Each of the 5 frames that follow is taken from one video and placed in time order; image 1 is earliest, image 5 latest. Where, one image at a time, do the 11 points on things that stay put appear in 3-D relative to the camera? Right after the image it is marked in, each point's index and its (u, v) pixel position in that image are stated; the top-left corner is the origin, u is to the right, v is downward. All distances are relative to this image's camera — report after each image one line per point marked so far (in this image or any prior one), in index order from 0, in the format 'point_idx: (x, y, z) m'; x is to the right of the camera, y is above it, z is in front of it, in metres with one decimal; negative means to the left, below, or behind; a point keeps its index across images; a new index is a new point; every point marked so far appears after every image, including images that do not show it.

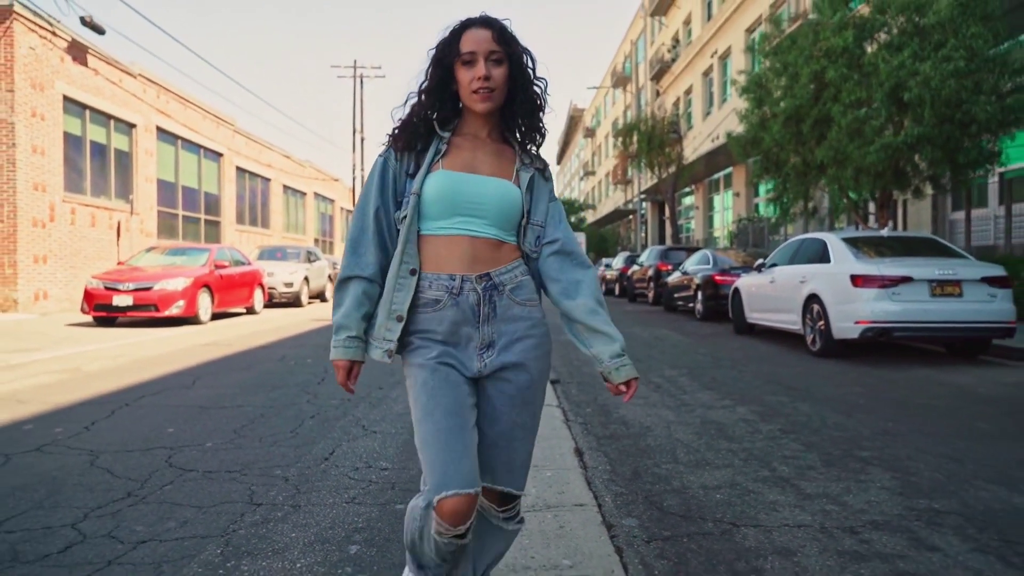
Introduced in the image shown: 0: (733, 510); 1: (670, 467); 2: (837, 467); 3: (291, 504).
0: (+1.0, -1.0, +3.3) m
1: (+0.9, -1.0, +4.0) m
2: (+1.9, -1.0, +4.0) m
3: (-1.1, -1.1, +3.4) m
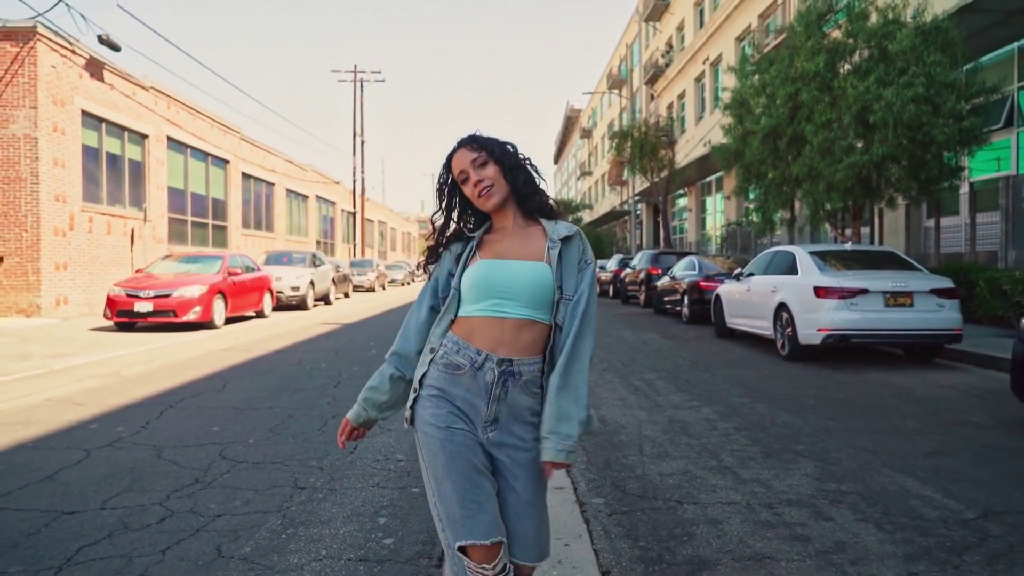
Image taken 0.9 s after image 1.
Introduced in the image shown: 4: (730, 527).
0: (+1.0, -1.2, +4.2) m
1: (+0.9, -1.2, +4.9) m
2: (+1.8, -1.2, +4.9) m
3: (-1.1, -1.2, +4.3) m
4: (+1.1, -1.2, +3.6) m
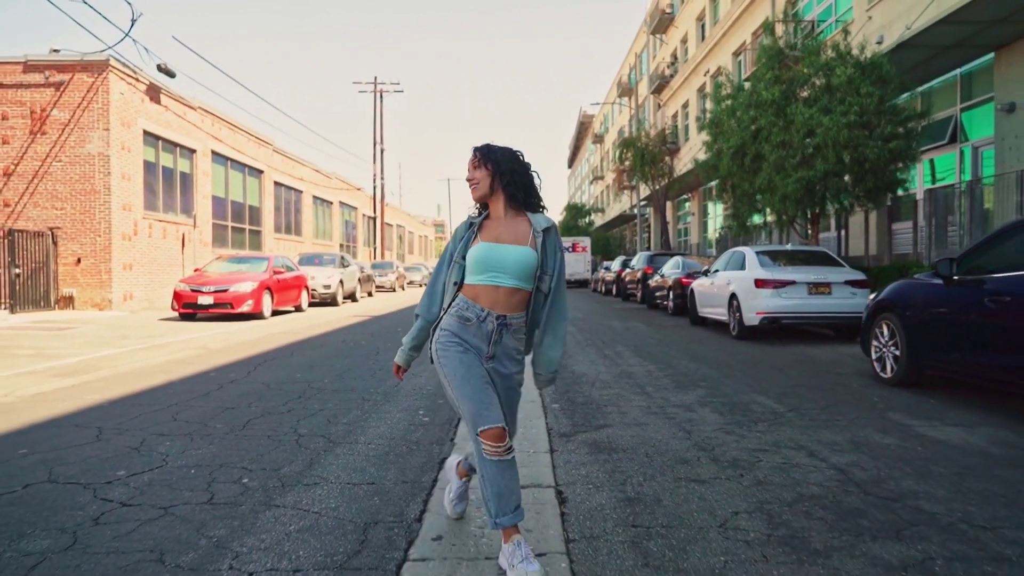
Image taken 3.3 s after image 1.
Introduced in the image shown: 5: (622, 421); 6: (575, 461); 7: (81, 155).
0: (+0.9, -1.0, +6.6) m
1: (+0.8, -1.0, +7.3) m
2: (+1.7, -1.0, +7.2) m
3: (-1.2, -1.1, +6.7) m
4: (+1.0, -1.1, +6.0) m
5: (+0.9, -1.1, +5.7) m
6: (+0.4, -1.1, +4.5) m
7: (-11.7, +3.6, +19.1) m
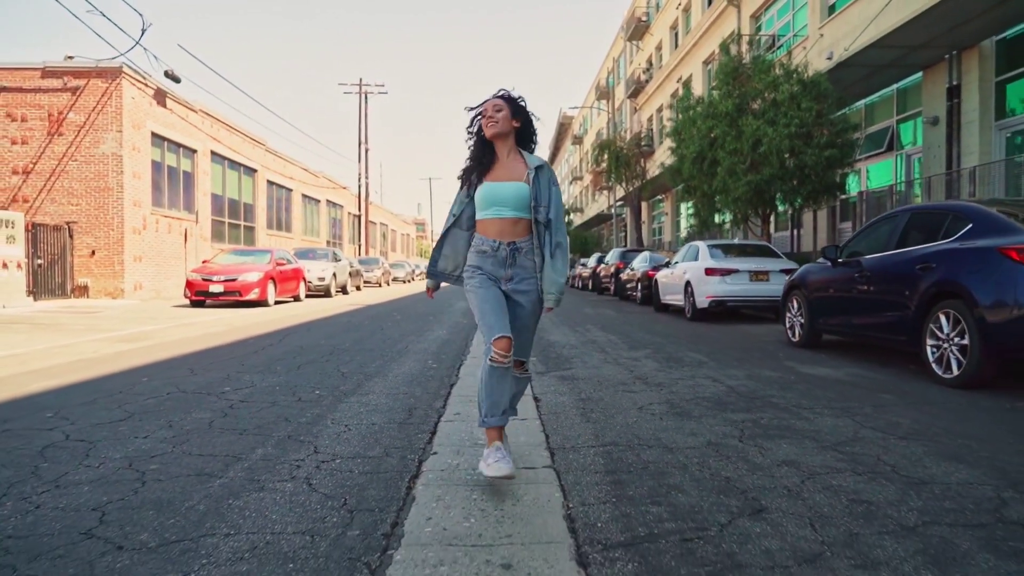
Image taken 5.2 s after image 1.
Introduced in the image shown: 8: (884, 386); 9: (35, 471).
0: (+0.8, -0.8, +8.4) m
1: (+0.6, -0.8, +9.1) m
2: (+1.6, -0.8, +9.1) m
3: (-1.4, -0.8, +8.5) m
4: (+0.9, -0.8, +7.9) m
5: (+0.8, -0.8, +7.5) m
6: (+0.3, -0.9, +6.4) m
7: (-12.2, +3.9, +20.5) m
8: (+3.3, -0.9, +6.1) m
9: (-2.4, -0.9, +3.6) m
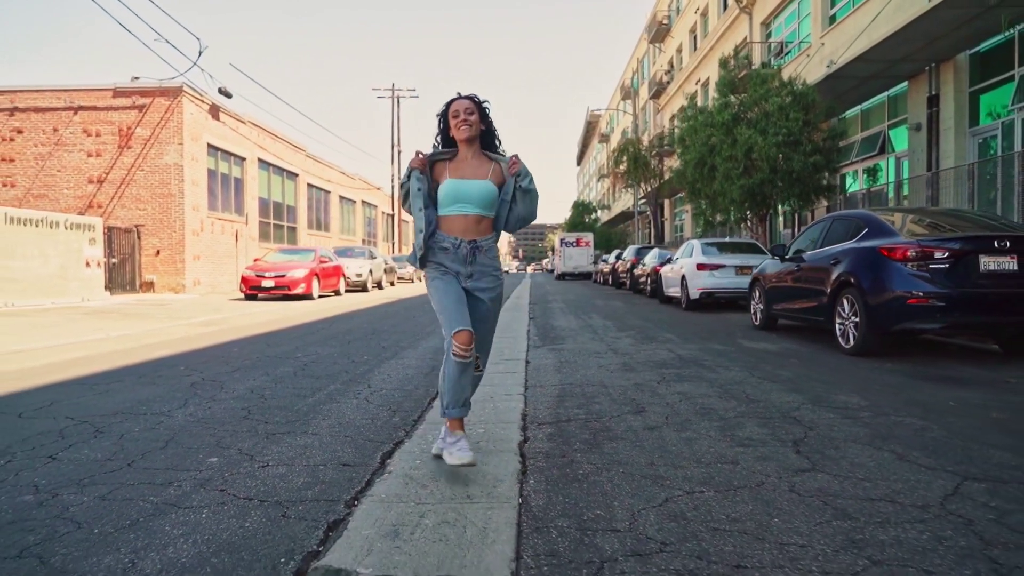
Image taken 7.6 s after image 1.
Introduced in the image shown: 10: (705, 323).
0: (+0.9, -0.7, +10.3) m
1: (+0.7, -0.7, +11.0) m
2: (+1.7, -0.7, +11.0) m
3: (-1.3, -0.7, +10.5) m
4: (+0.9, -0.7, +9.8) m
5: (+0.8, -0.7, +9.4) m
6: (+0.3, -0.8, +8.3) m
7: (-11.5, +4.1, +23.0) m
8: (+3.3, -0.8, +7.9) m
9: (-2.5, -0.8, +5.6) m
10: (+3.4, -0.6, +12.5) m
